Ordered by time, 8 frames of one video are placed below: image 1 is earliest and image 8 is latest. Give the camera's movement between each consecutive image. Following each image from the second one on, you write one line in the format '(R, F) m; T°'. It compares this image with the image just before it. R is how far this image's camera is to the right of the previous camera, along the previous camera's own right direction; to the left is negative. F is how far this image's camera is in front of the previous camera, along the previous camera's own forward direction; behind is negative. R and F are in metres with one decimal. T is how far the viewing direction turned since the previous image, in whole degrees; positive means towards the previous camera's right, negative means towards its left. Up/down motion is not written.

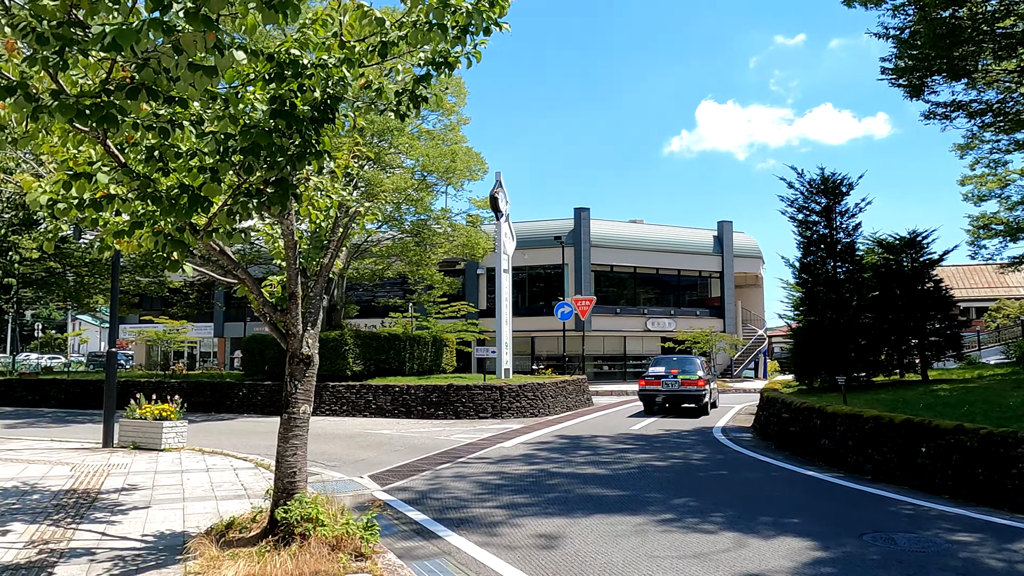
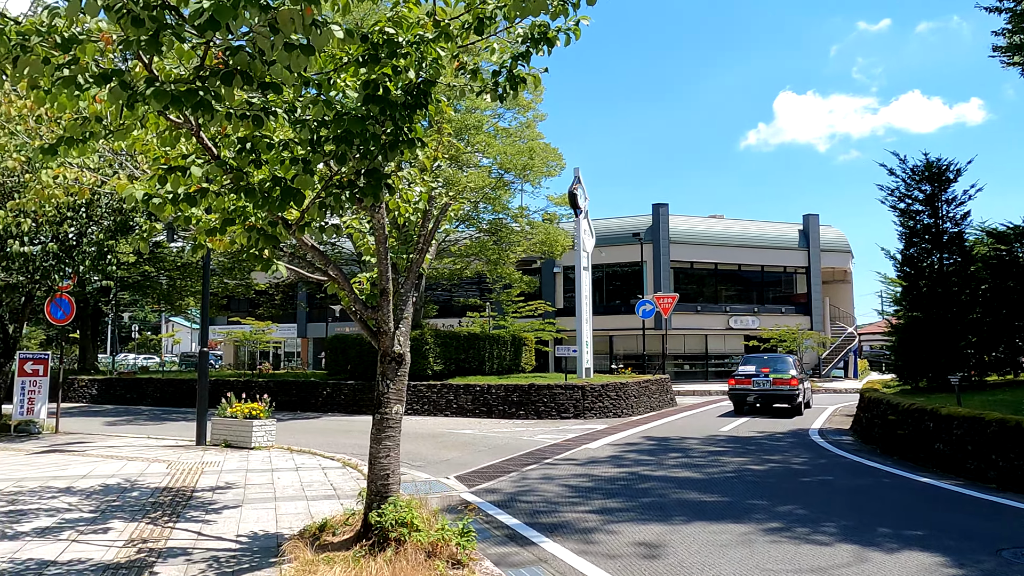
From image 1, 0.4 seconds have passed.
(-0.2, +0.3) m; -6°
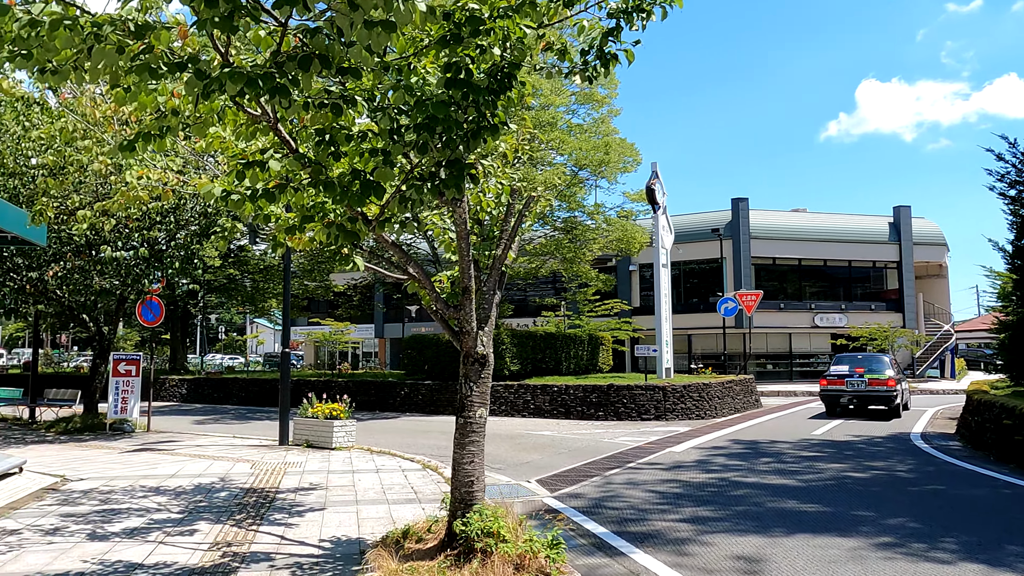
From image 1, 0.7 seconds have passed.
(-0.1, +0.3) m; -5°
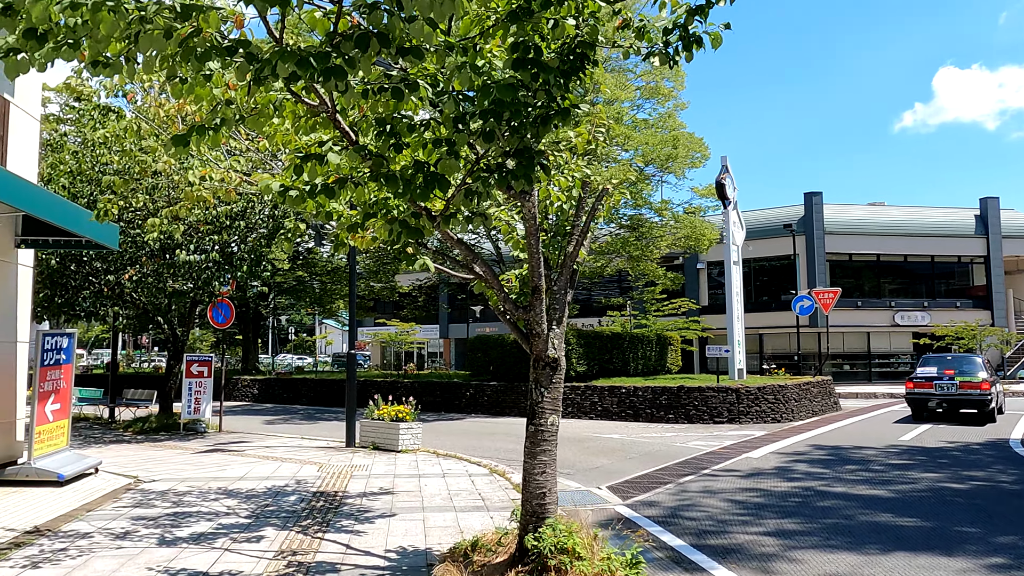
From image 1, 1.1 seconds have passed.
(-0.1, +0.3) m; -5°
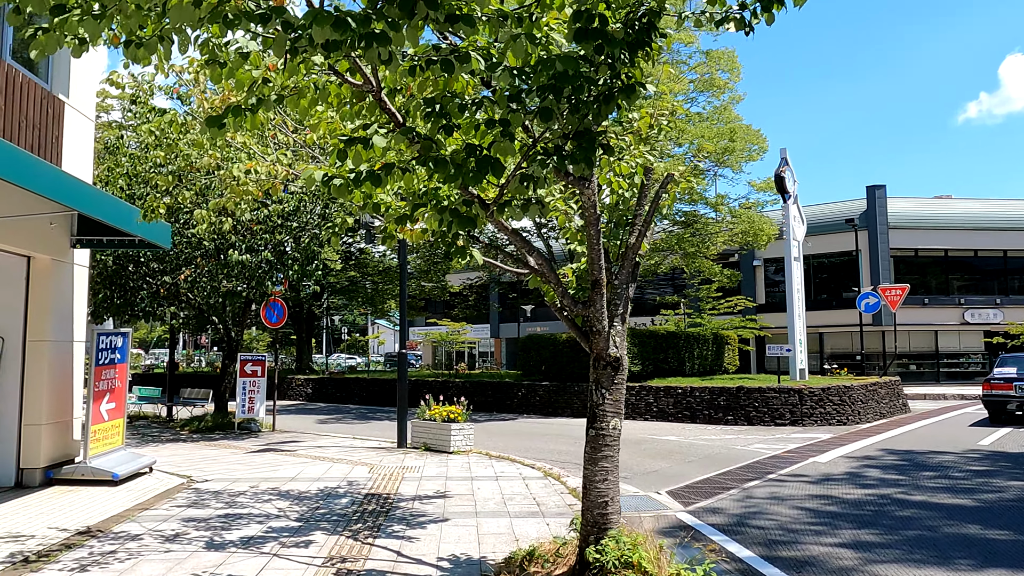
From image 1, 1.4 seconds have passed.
(-0.1, +0.3) m; -4°
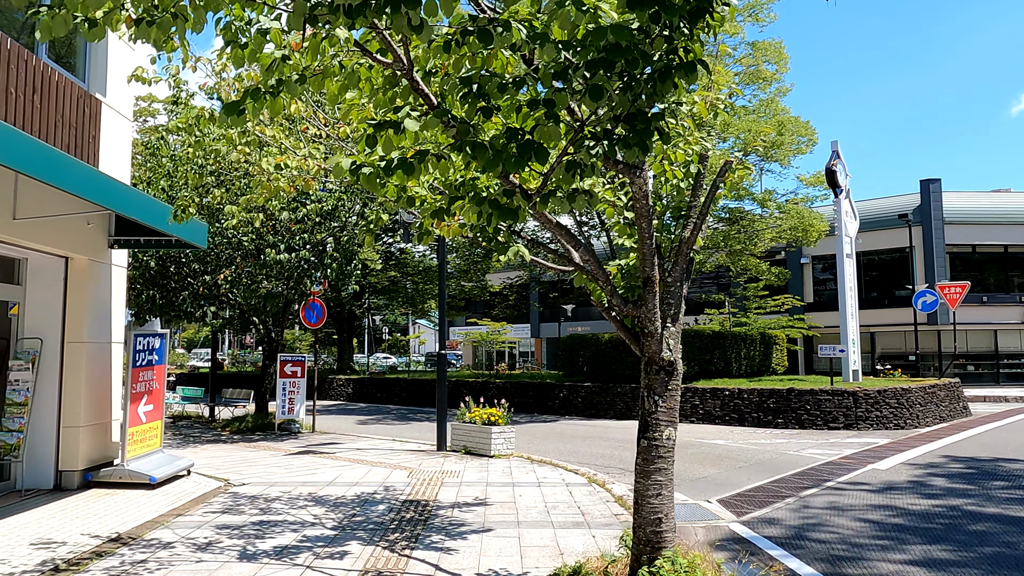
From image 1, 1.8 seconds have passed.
(0.0, +0.3) m; -3°
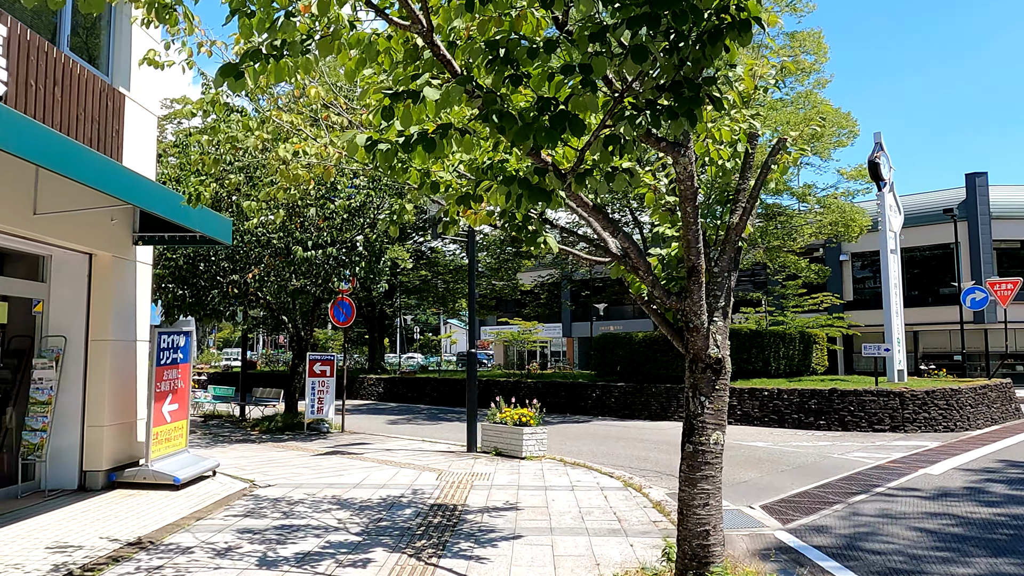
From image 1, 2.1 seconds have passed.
(0.0, +0.3) m; -2°
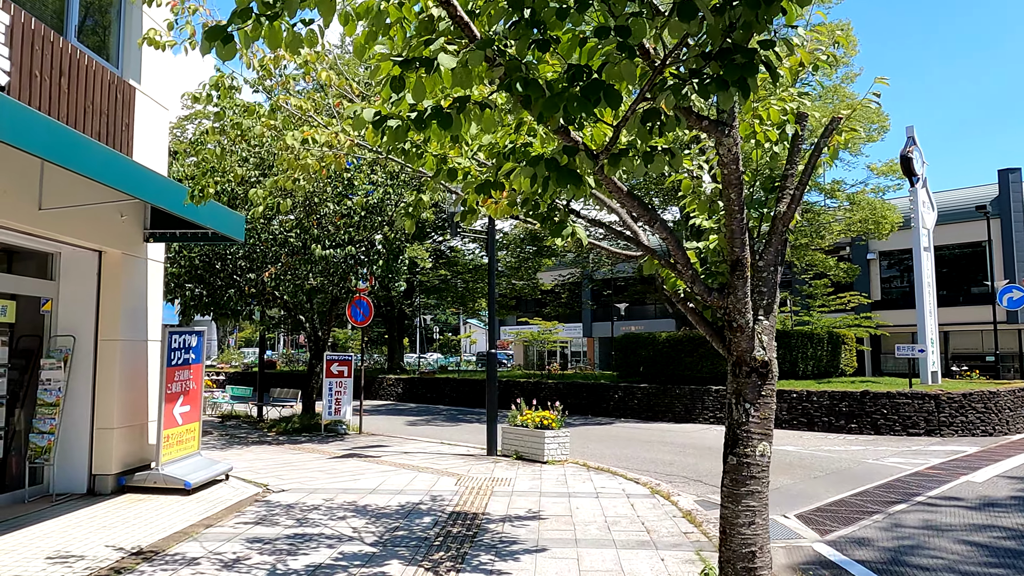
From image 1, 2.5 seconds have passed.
(0.0, +0.4) m; -1°
